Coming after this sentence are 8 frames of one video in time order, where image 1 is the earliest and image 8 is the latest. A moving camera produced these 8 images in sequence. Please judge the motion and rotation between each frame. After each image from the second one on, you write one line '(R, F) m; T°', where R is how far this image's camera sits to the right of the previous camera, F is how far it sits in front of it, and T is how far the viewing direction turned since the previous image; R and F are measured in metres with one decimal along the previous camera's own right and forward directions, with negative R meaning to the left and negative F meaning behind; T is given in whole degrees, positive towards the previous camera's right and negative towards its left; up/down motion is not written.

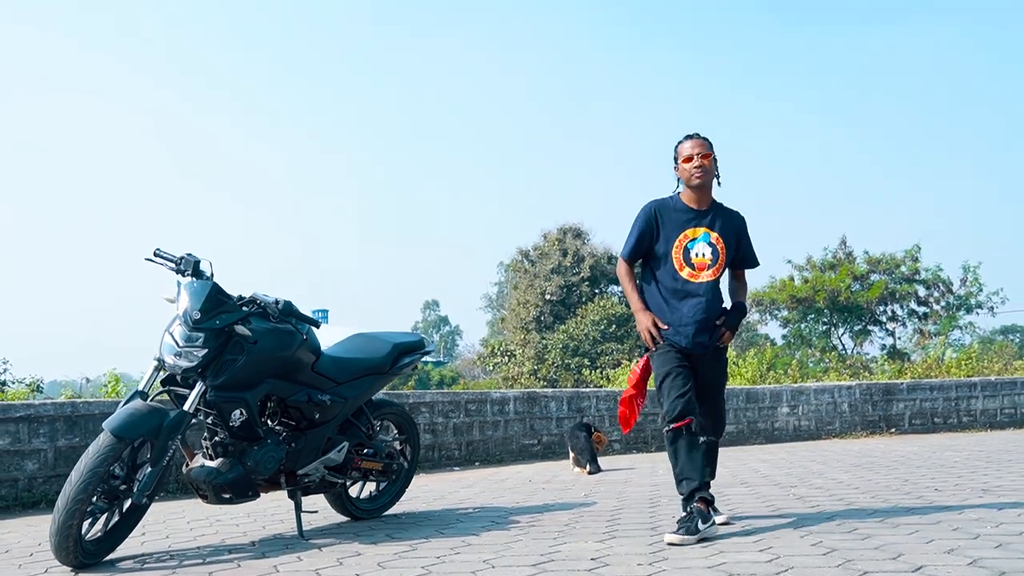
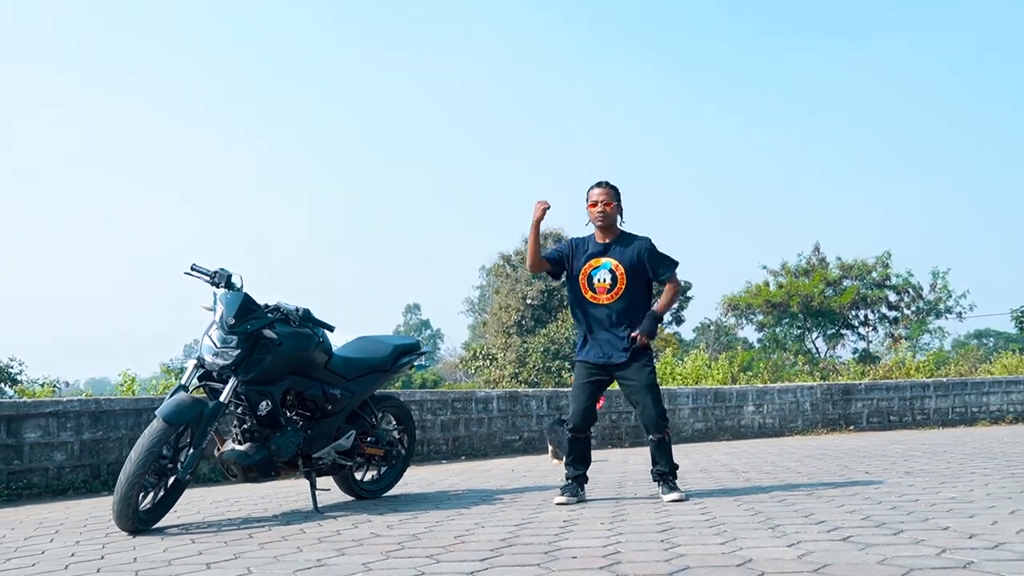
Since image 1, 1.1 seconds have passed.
(0.0, -0.9) m; +1°
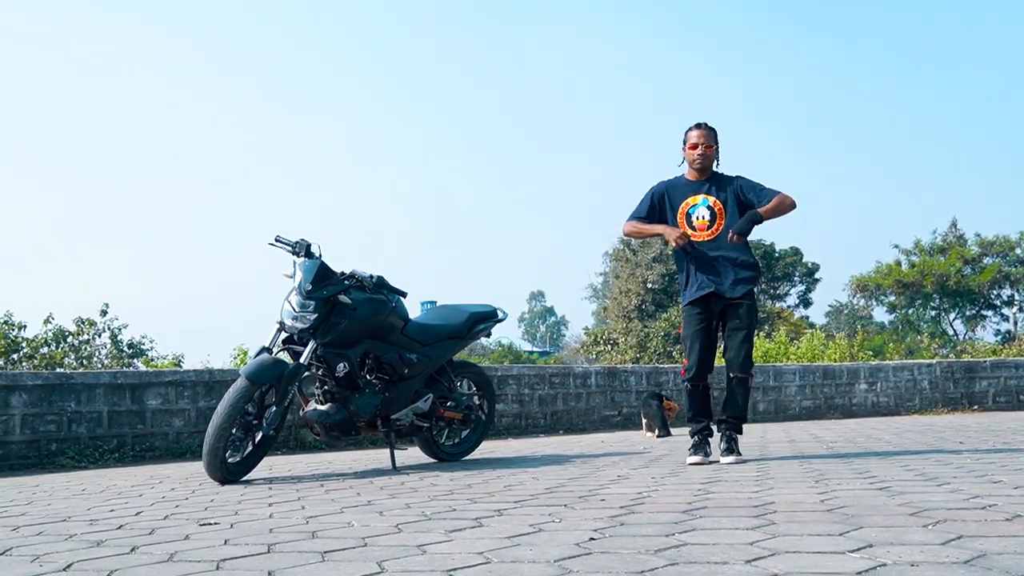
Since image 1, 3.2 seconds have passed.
(+0.4, -0.1) m; -7°
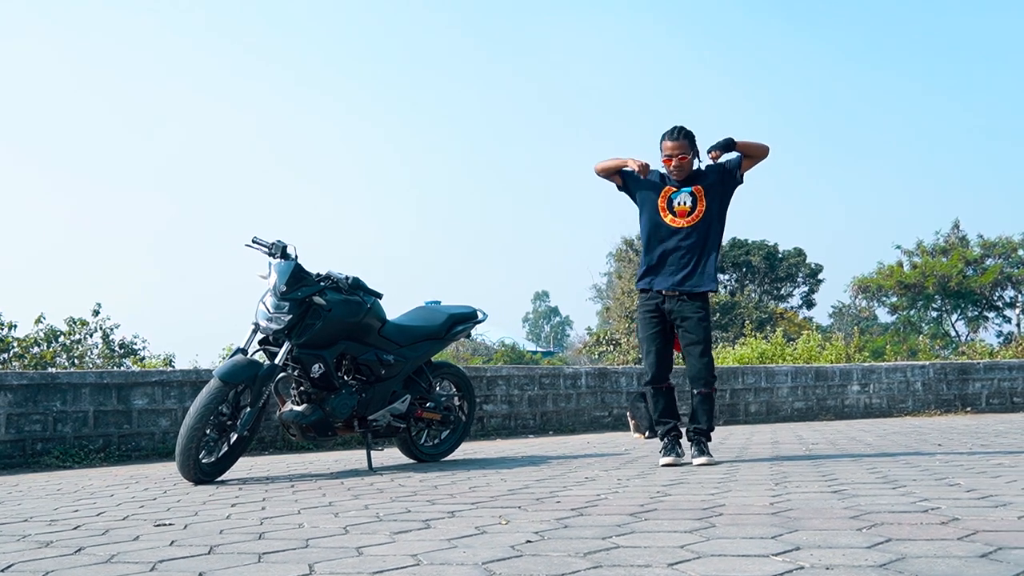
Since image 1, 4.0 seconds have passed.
(+0.2, 0.0) m; 0°
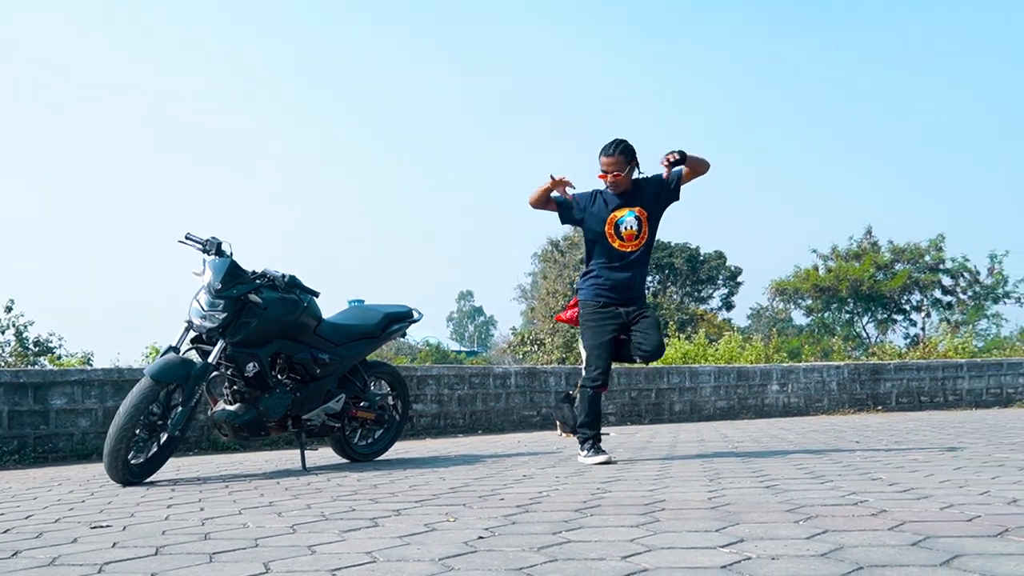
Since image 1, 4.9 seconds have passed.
(-0.1, 0.0) m; +4°
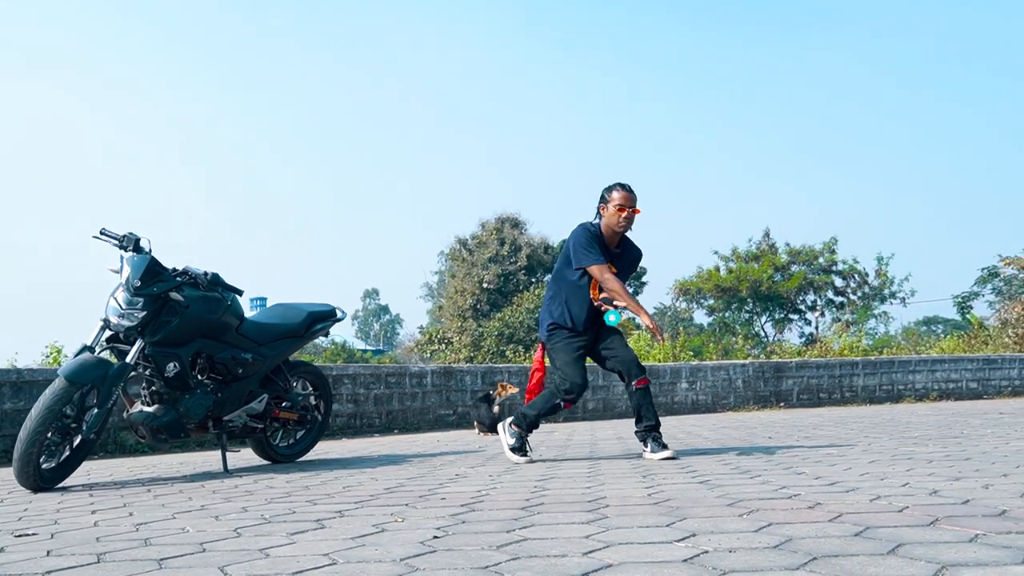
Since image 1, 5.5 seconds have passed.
(-0.1, 0.0) m; +5°
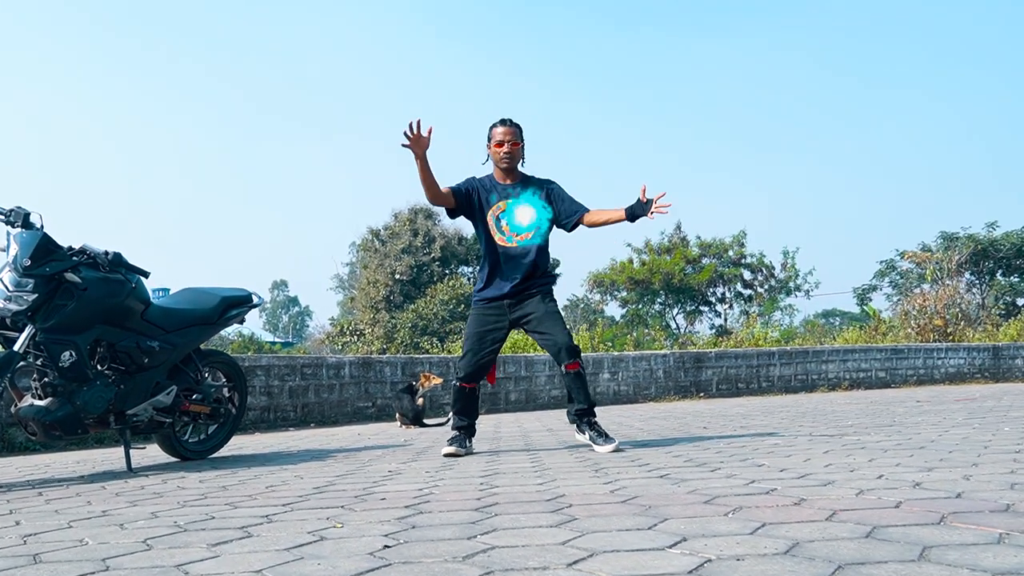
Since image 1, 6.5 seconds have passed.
(-0.1, +0.4) m; +5°
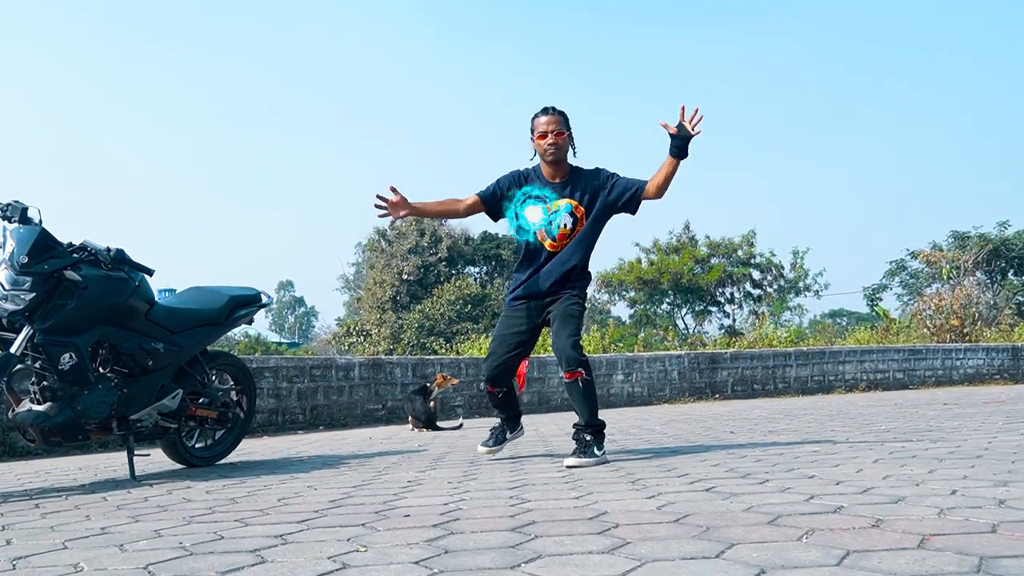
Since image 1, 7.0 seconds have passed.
(-0.1, +0.3) m; 0°
